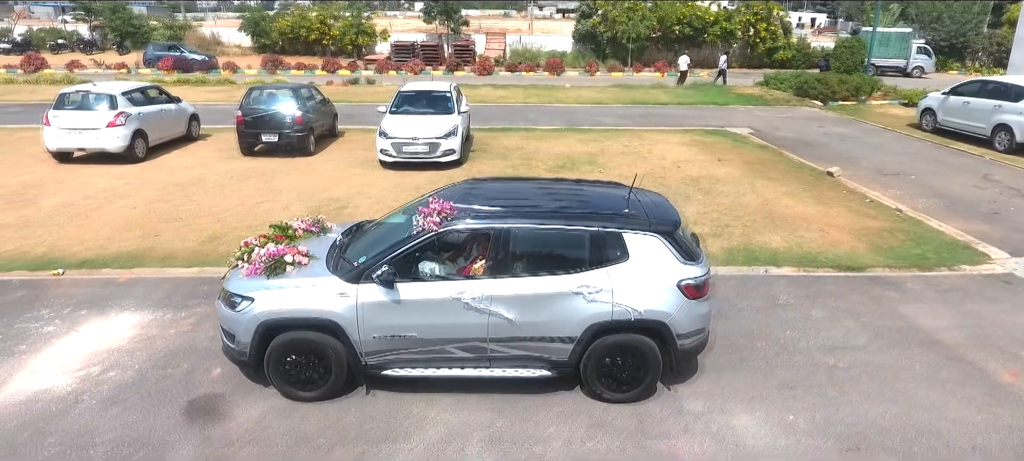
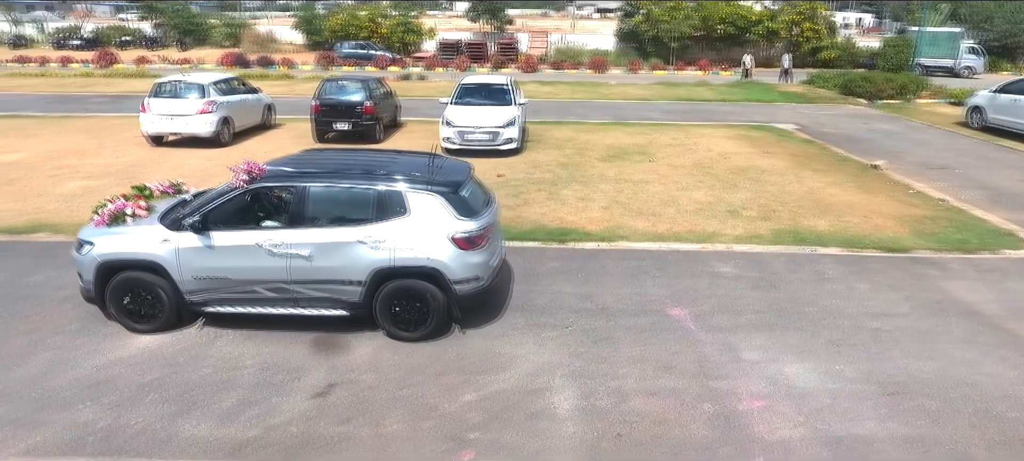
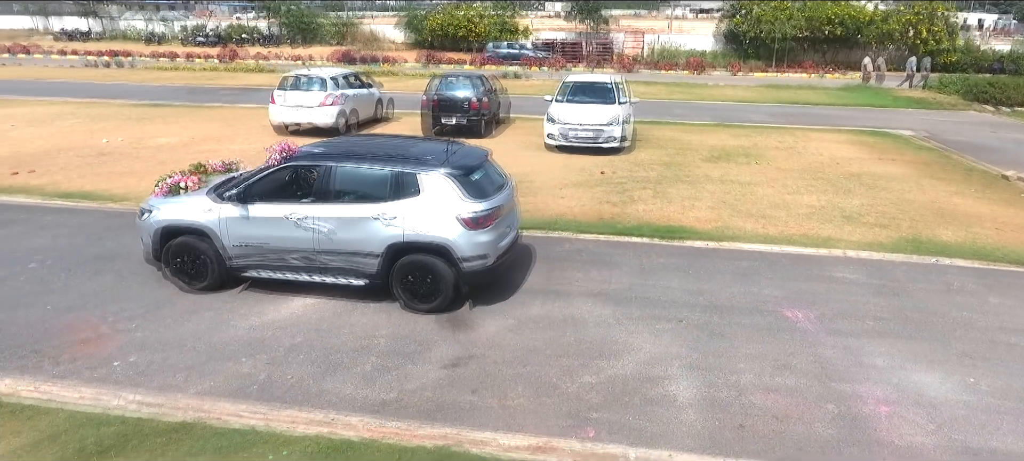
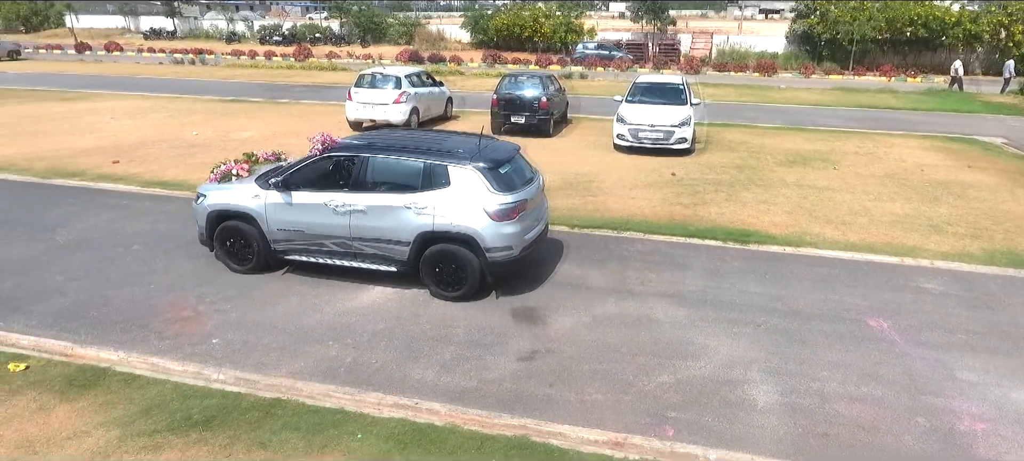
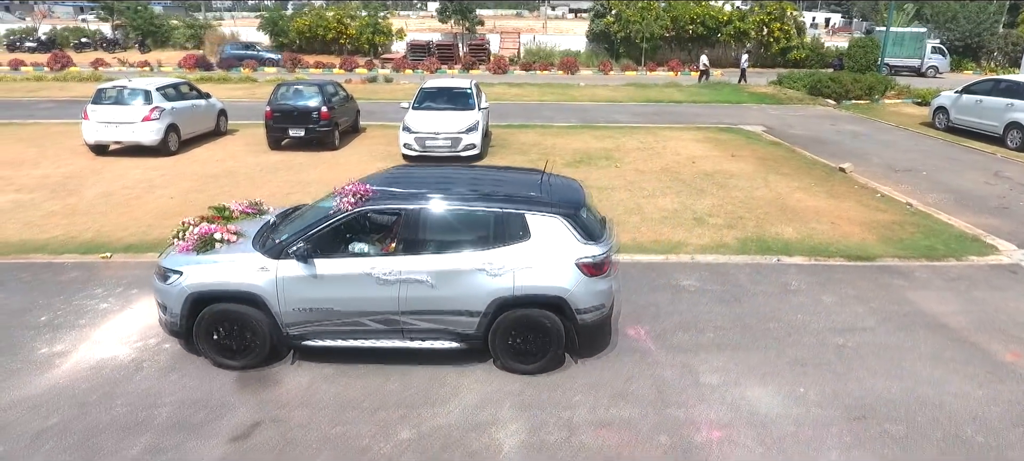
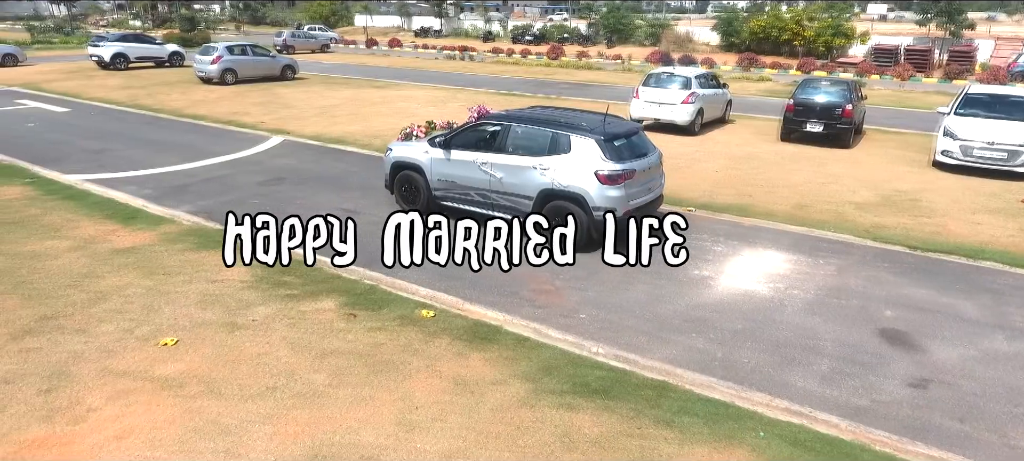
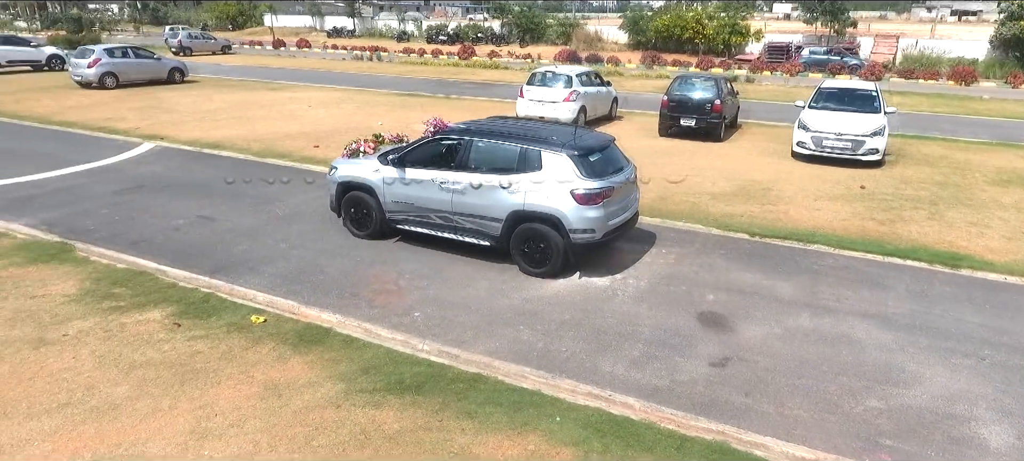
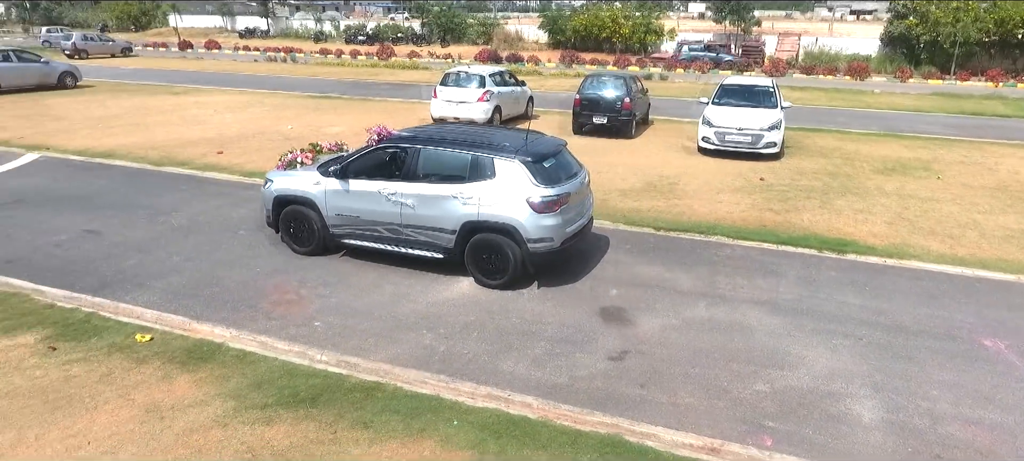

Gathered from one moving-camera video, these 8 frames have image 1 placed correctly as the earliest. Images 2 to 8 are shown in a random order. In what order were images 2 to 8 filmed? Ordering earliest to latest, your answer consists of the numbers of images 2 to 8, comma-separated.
5, 2, 3, 4, 8, 7, 6
